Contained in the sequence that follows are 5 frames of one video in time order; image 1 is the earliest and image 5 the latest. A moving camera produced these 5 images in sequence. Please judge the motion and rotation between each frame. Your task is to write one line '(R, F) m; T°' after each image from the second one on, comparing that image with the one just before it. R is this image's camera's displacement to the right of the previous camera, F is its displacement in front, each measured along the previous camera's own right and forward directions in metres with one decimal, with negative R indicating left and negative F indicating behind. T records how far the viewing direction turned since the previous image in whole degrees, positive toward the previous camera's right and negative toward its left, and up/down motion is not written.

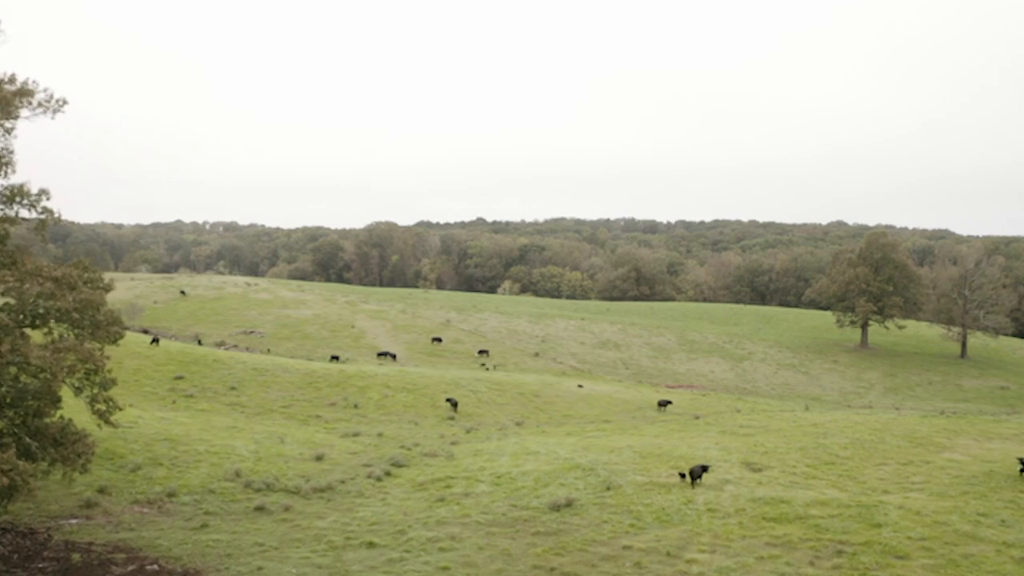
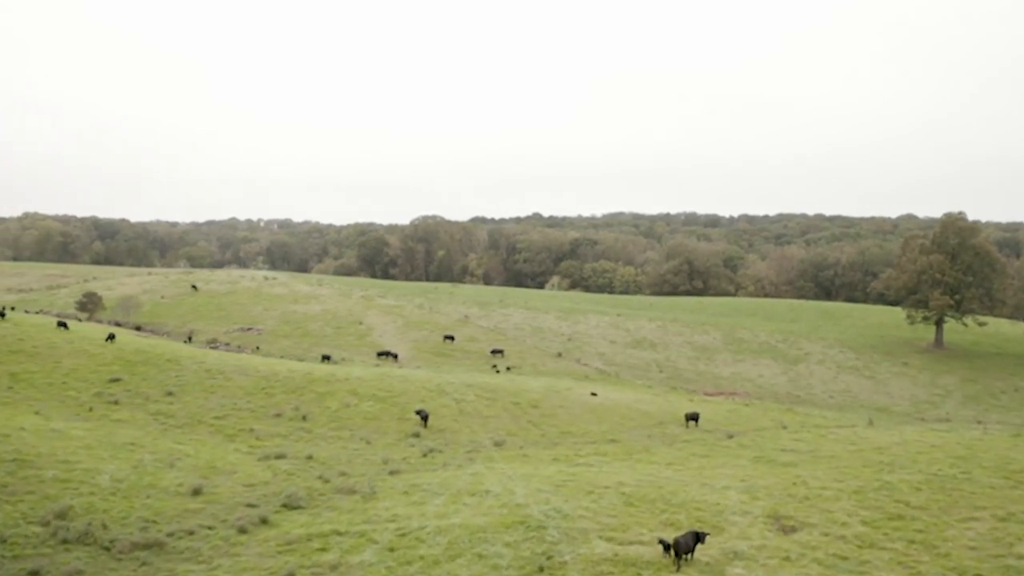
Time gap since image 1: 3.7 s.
(+3.5, +6.4) m; -6°
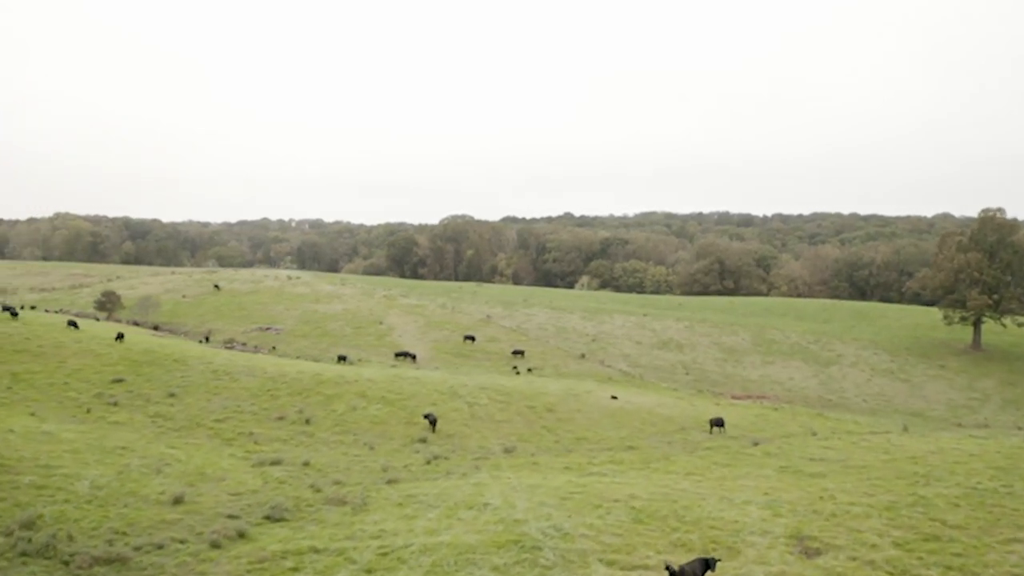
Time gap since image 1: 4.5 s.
(+0.9, +1.4) m; -3°
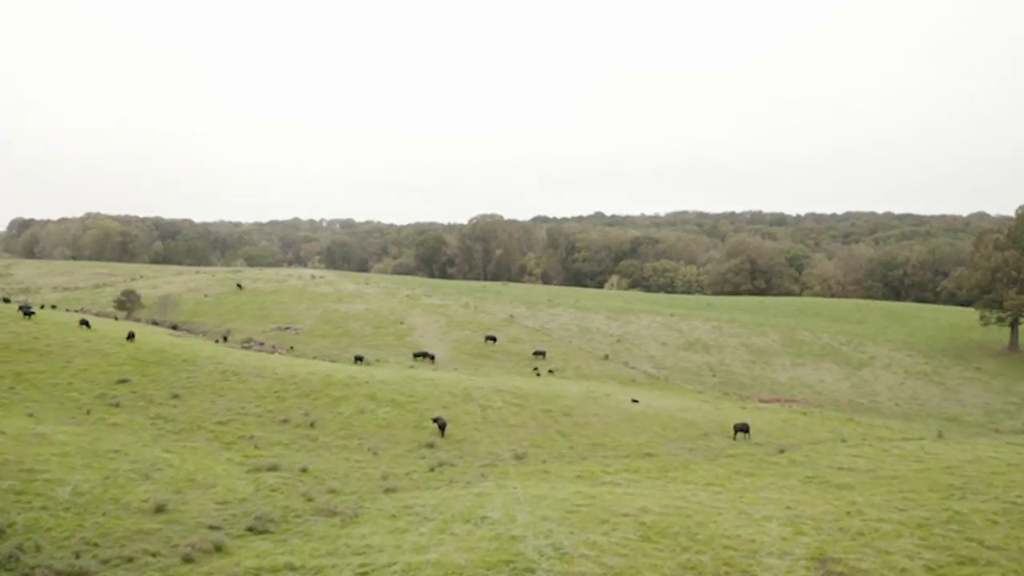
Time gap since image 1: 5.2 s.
(+0.8, +1.3) m; -3°
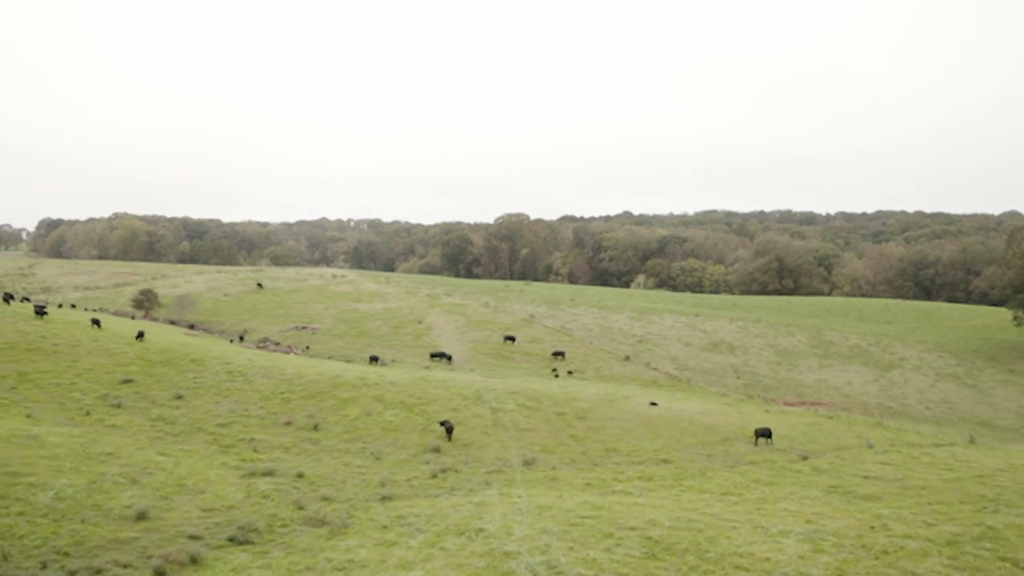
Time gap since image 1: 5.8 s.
(+0.8, +1.1) m; -3°
